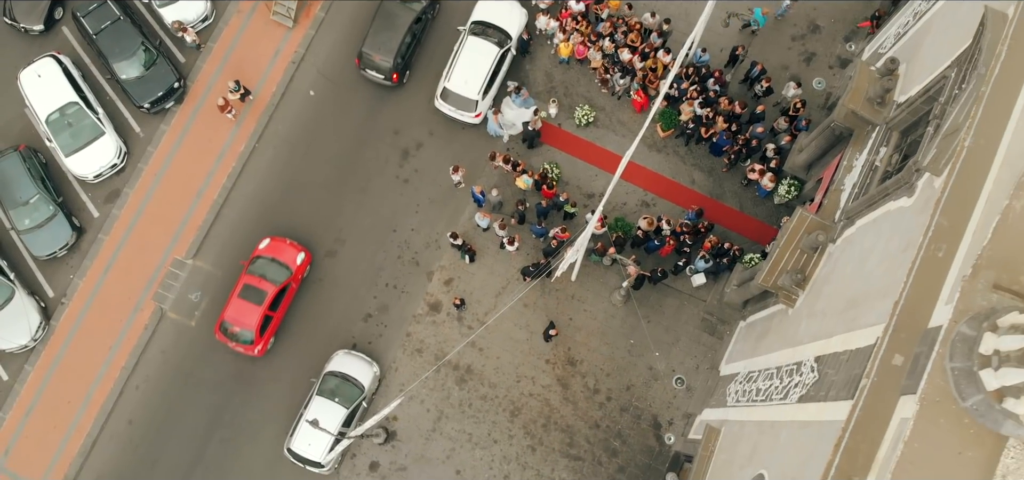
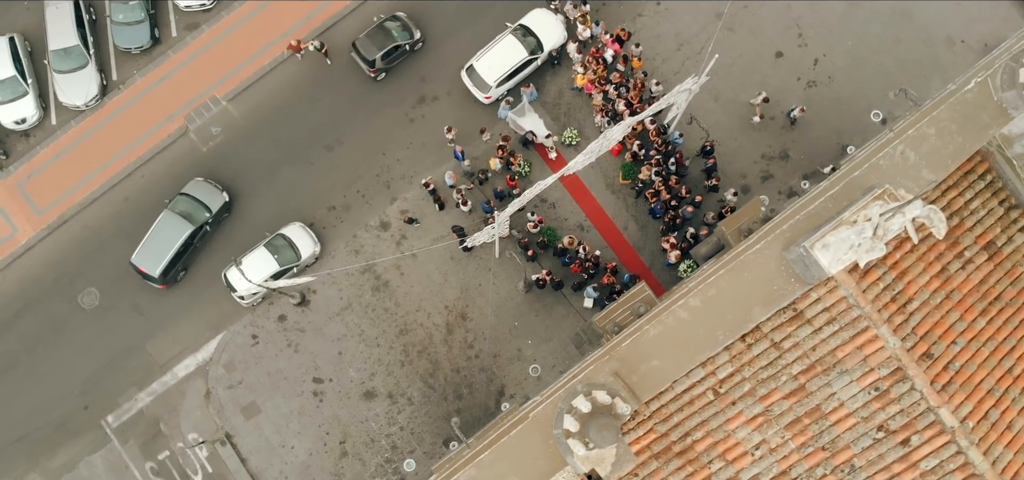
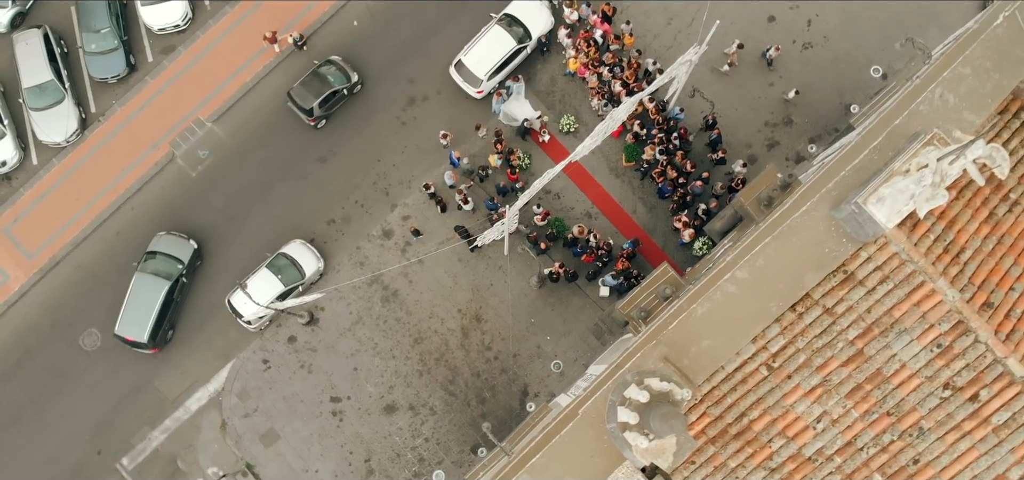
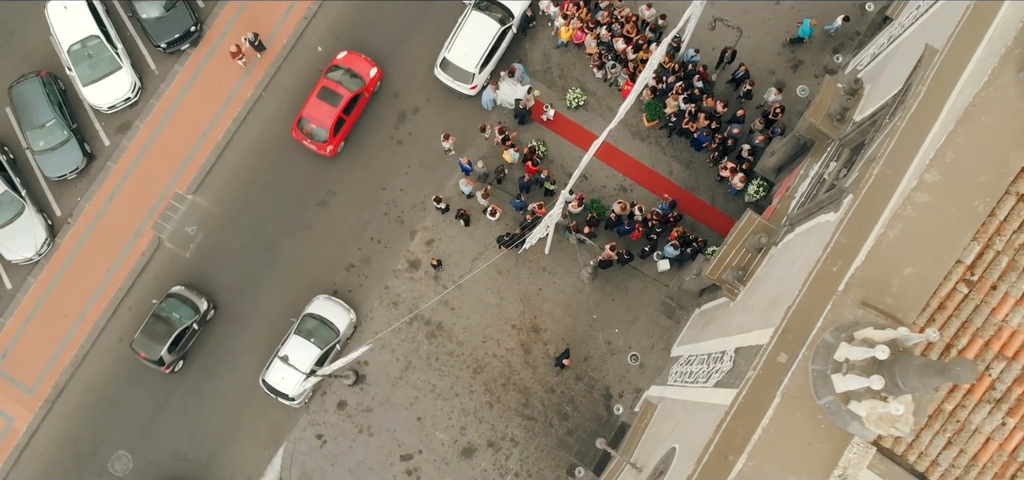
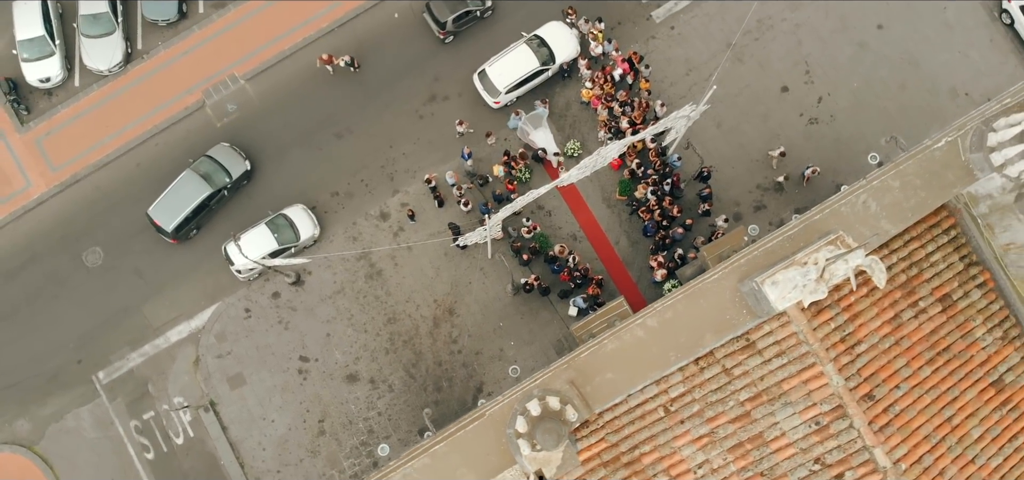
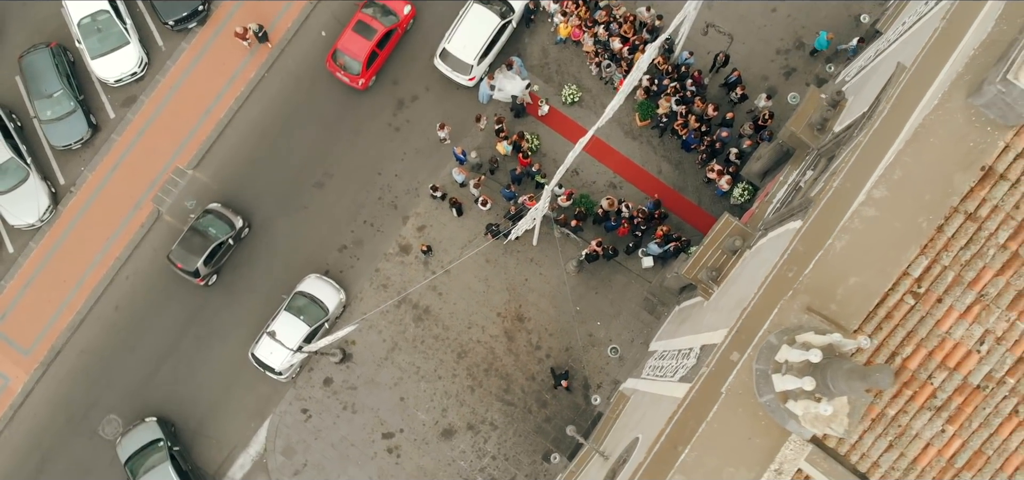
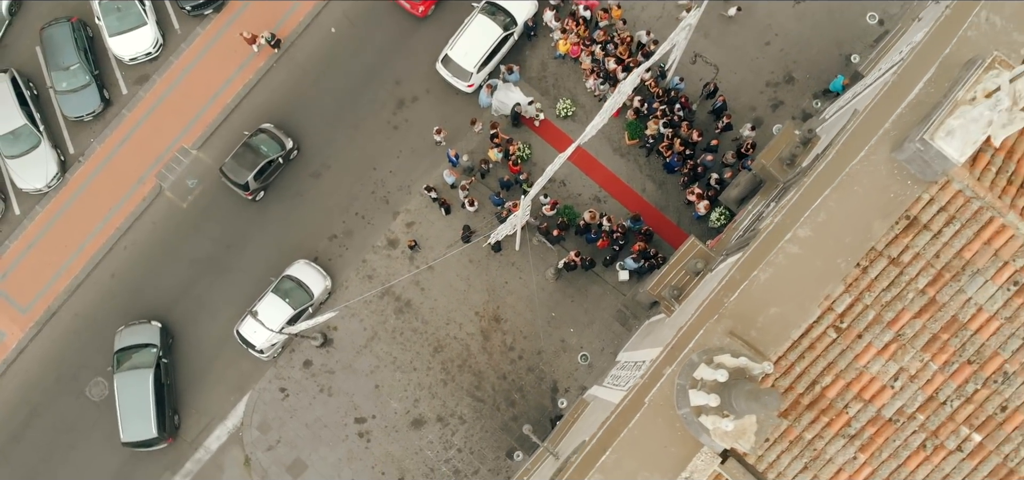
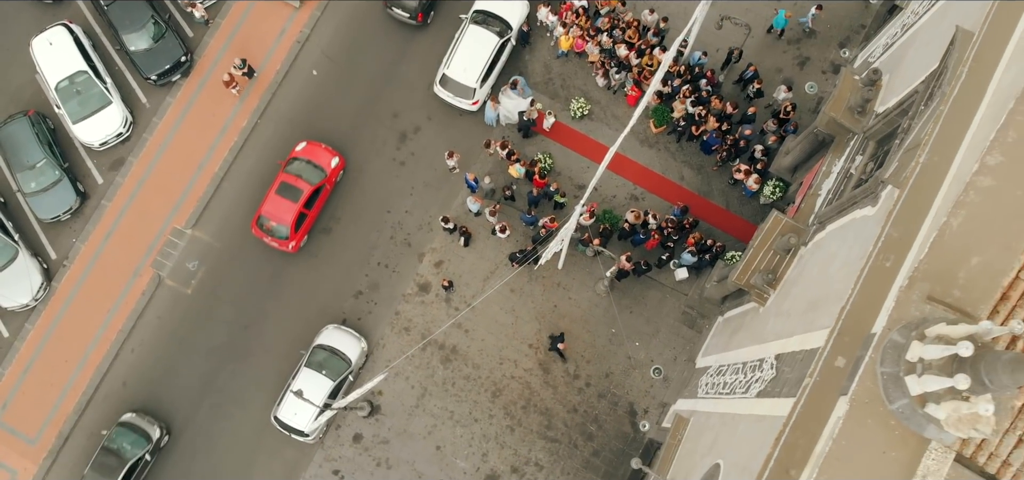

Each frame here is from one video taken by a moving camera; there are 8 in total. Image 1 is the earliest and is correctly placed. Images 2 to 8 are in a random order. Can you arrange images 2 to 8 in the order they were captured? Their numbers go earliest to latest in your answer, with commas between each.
8, 4, 6, 7, 3, 2, 5
